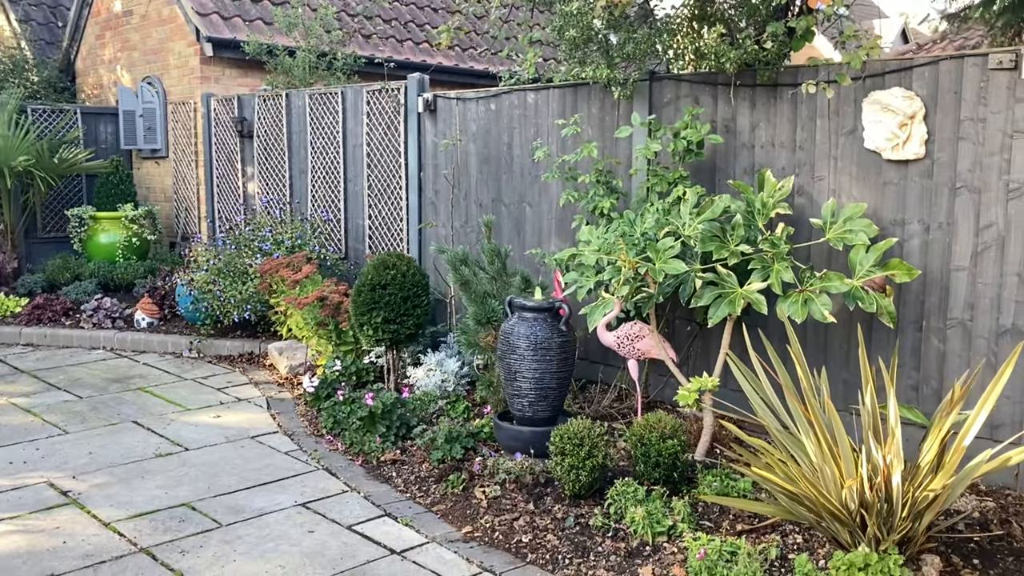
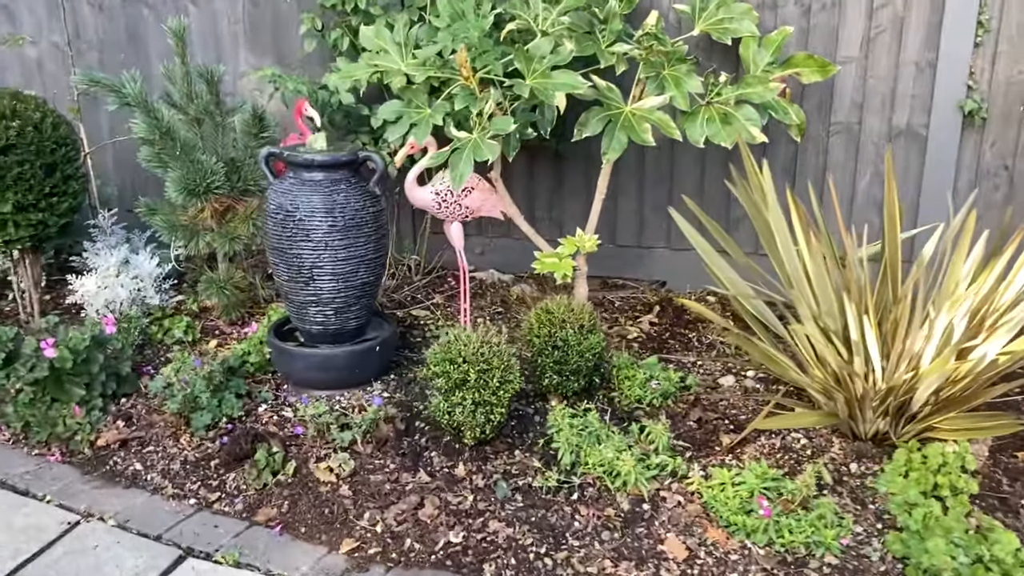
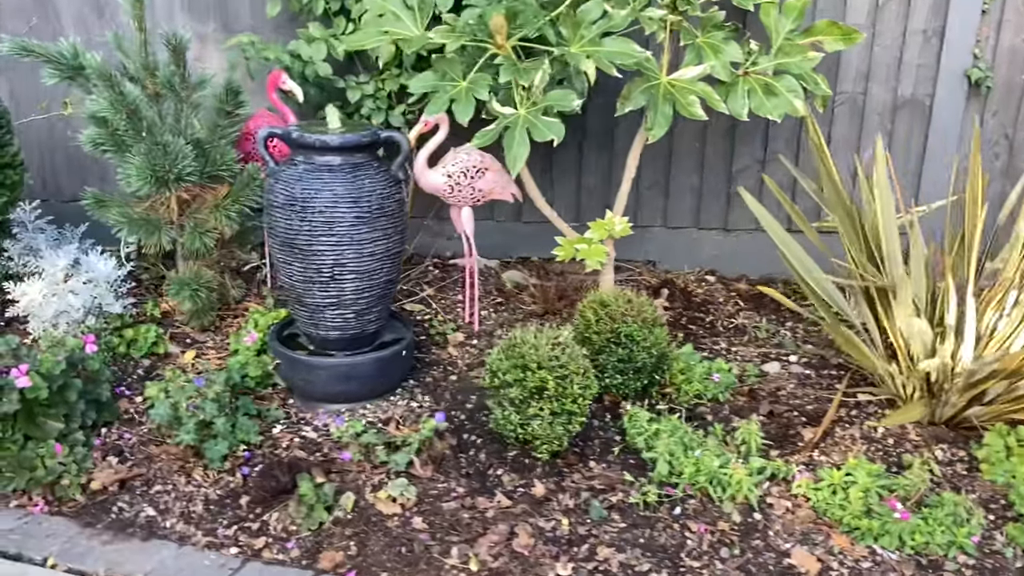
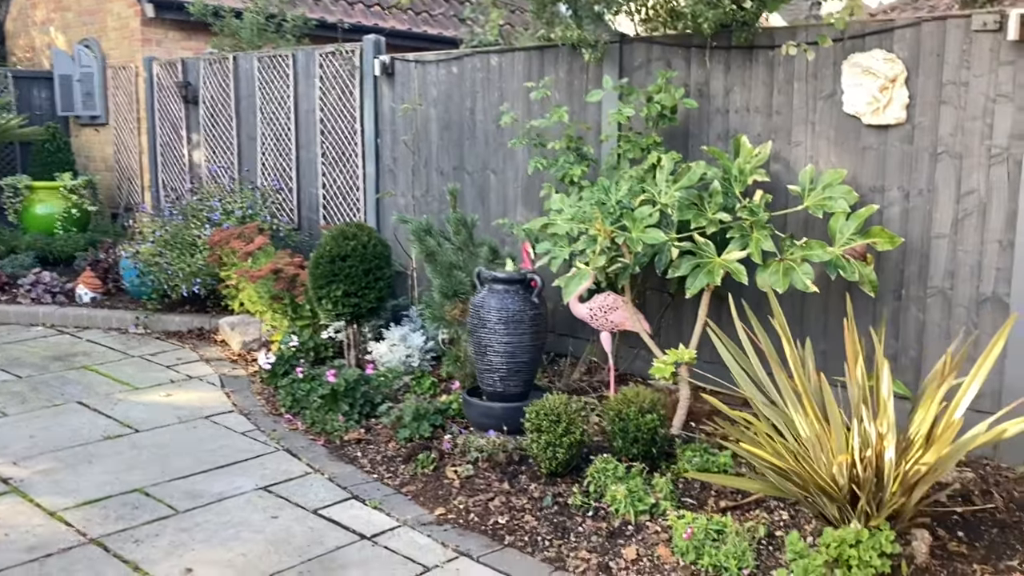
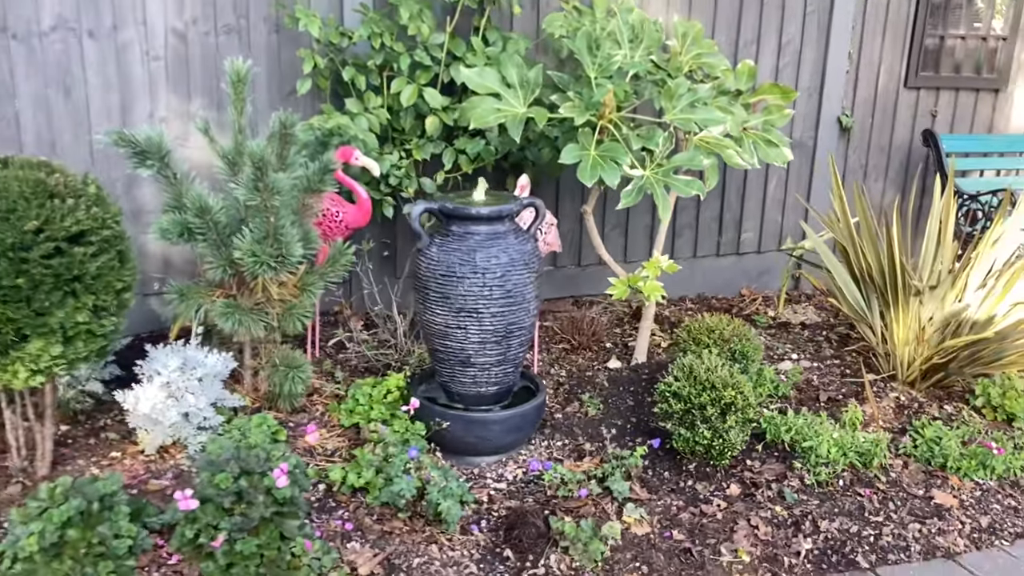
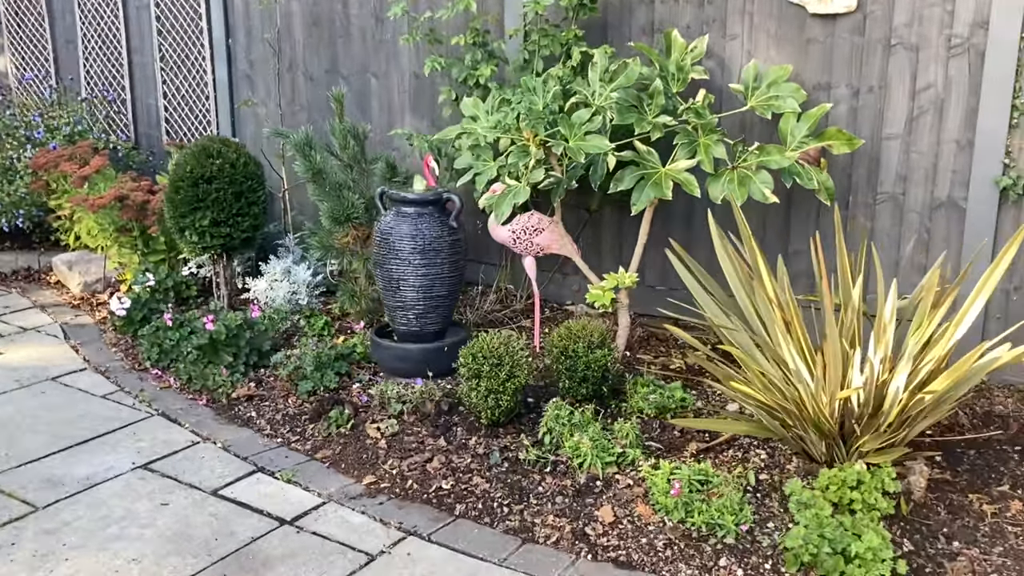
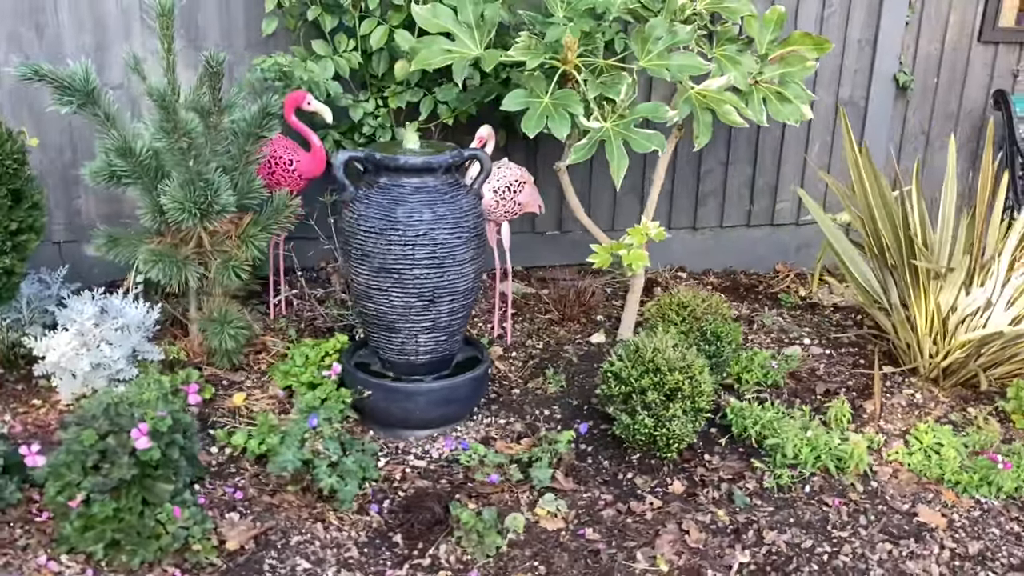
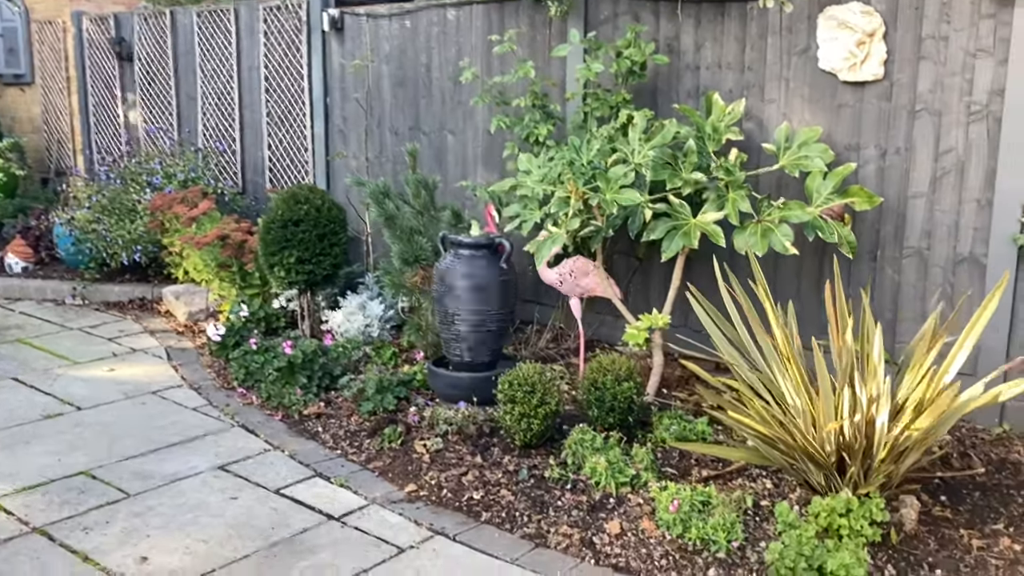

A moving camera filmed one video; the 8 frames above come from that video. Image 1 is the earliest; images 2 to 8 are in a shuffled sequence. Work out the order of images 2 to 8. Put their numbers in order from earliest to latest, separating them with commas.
4, 8, 6, 2, 3, 7, 5
